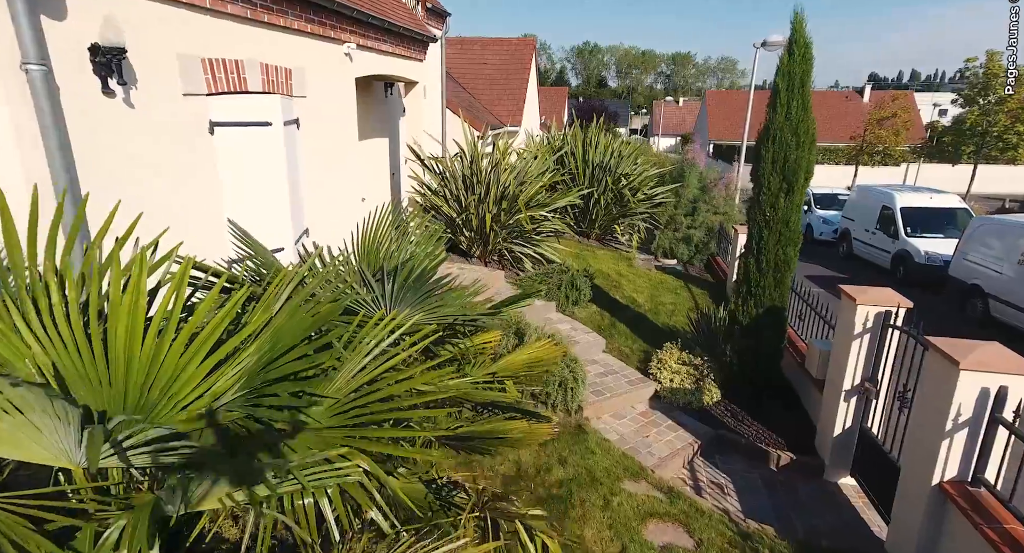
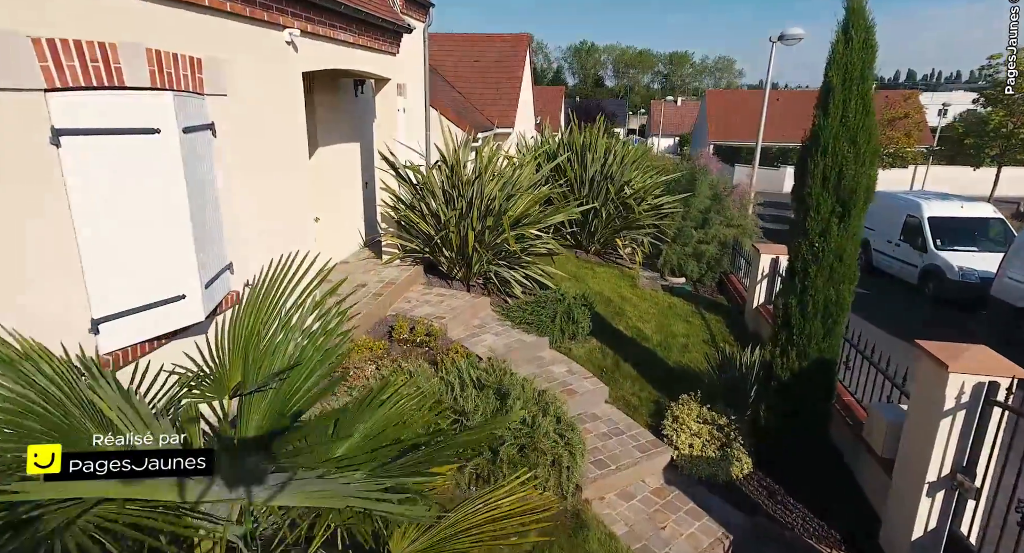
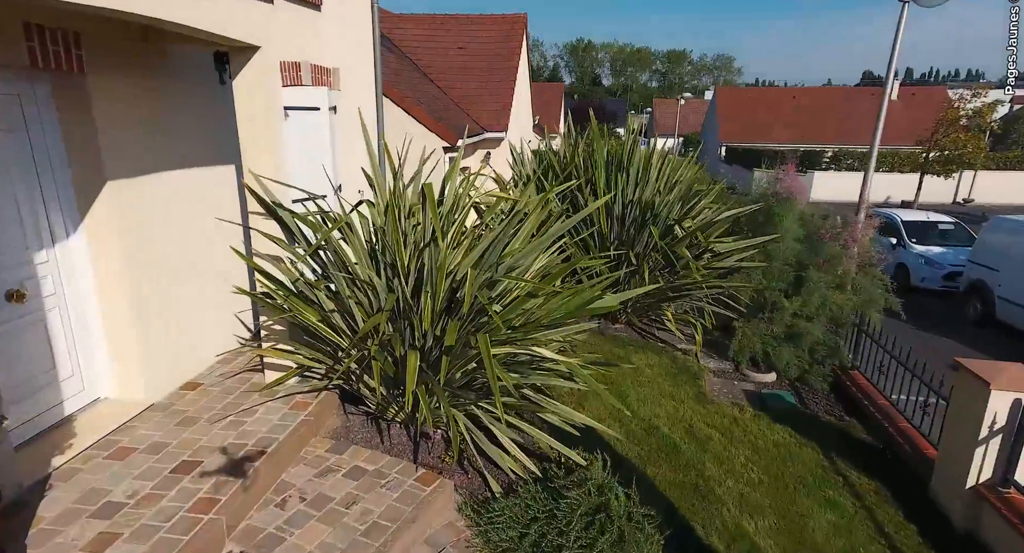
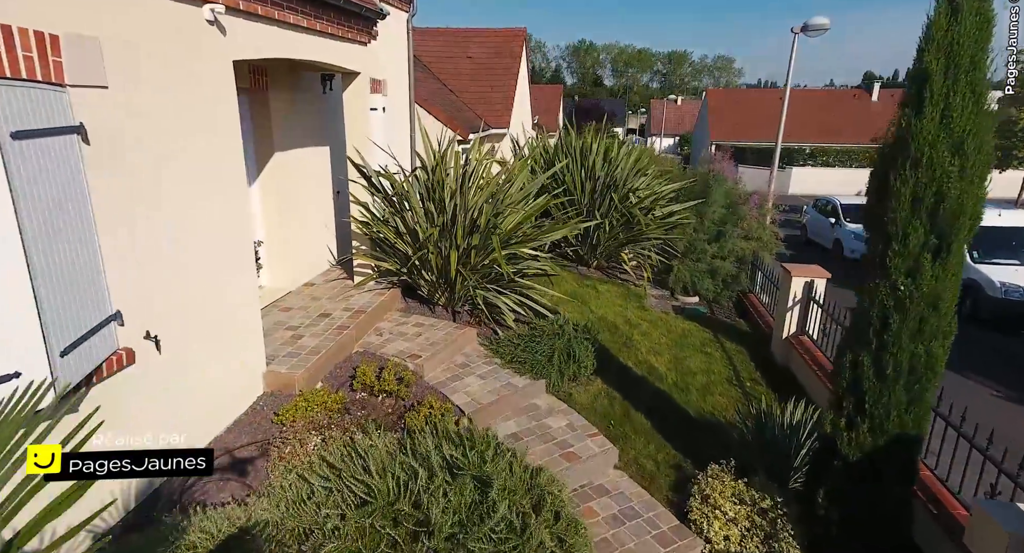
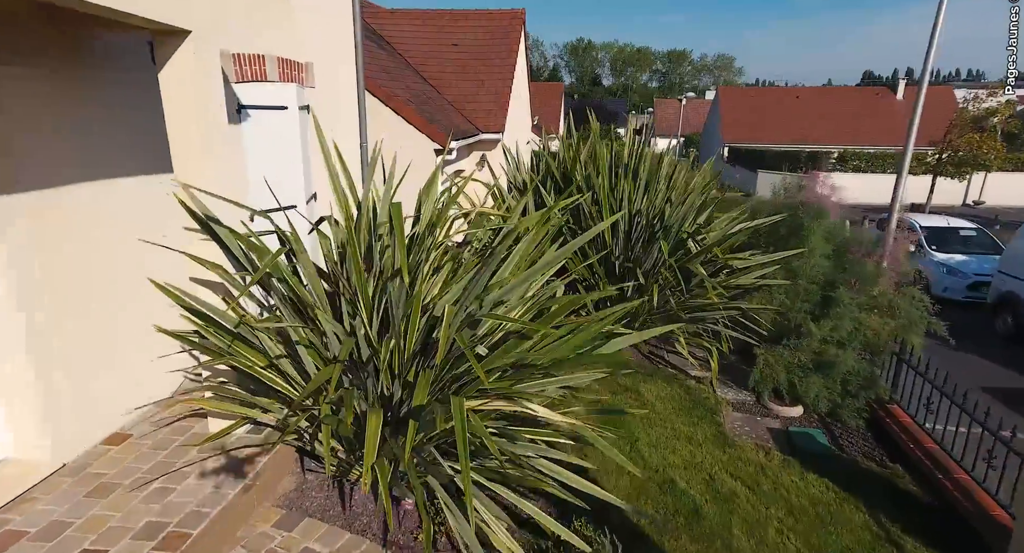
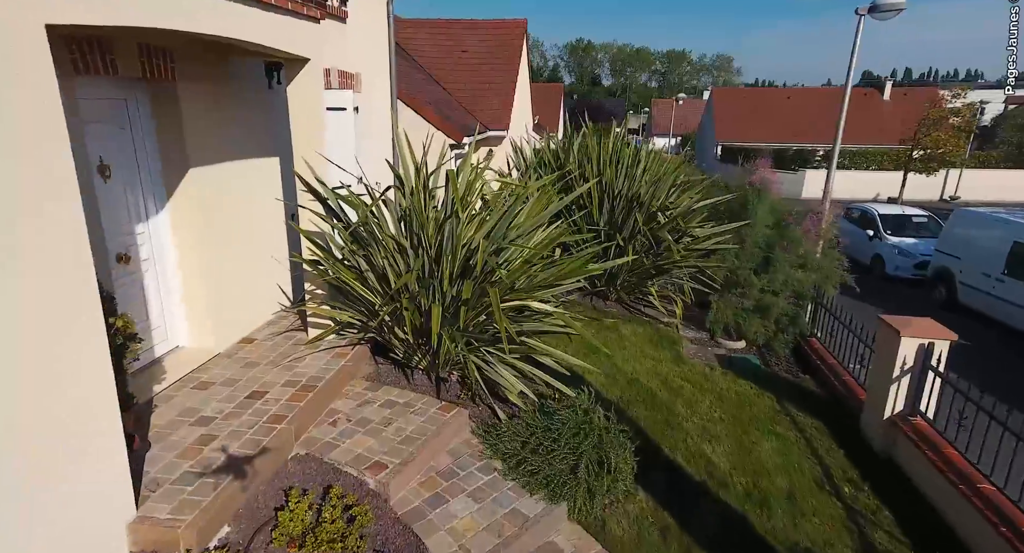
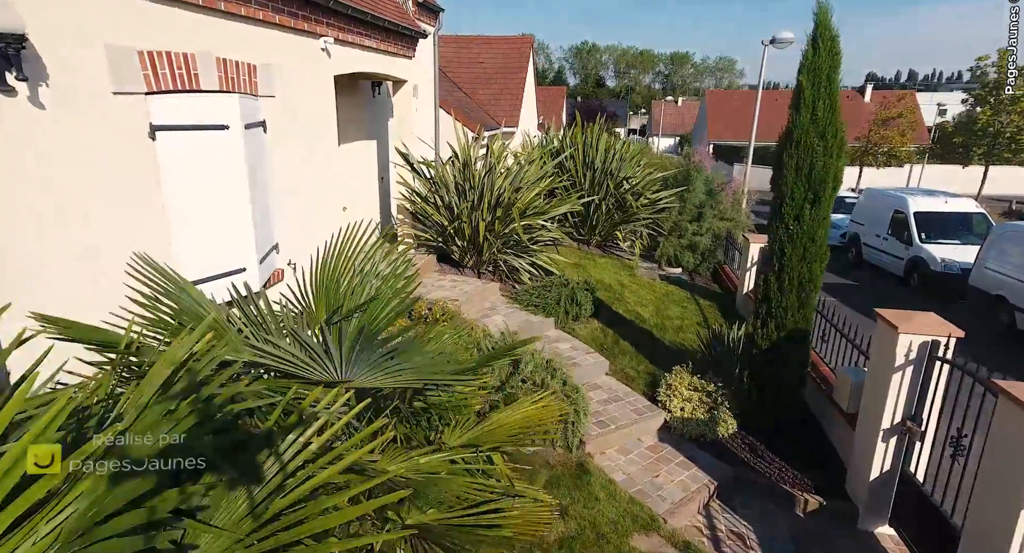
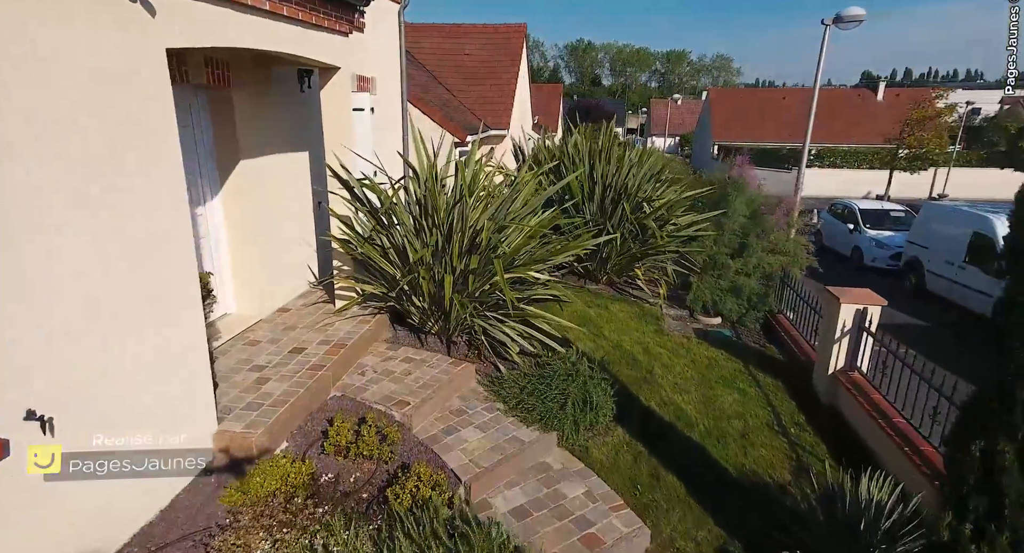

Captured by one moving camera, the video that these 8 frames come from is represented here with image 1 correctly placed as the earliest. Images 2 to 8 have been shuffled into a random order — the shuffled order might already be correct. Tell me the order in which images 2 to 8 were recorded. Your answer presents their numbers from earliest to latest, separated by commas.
7, 2, 4, 8, 6, 3, 5
